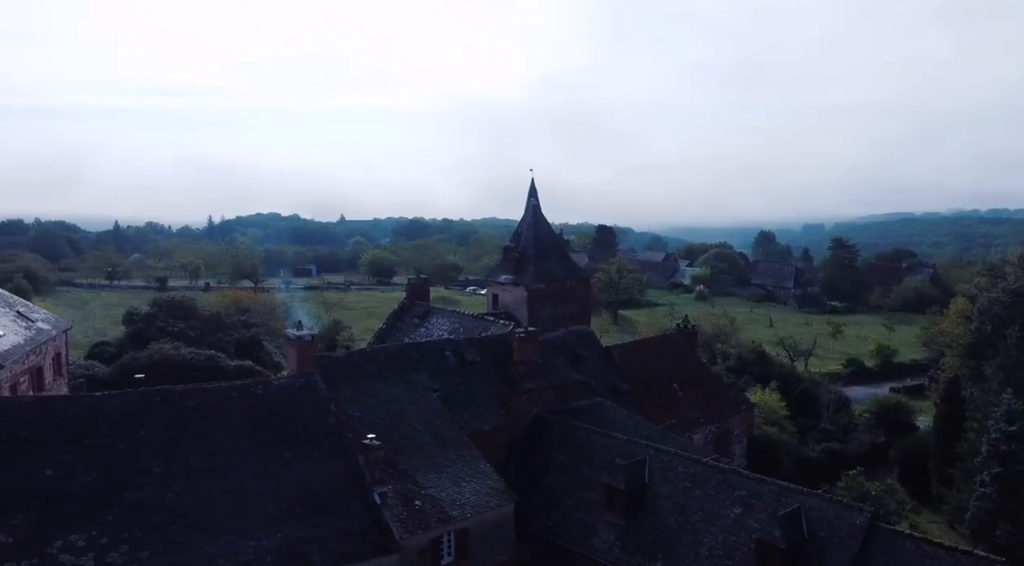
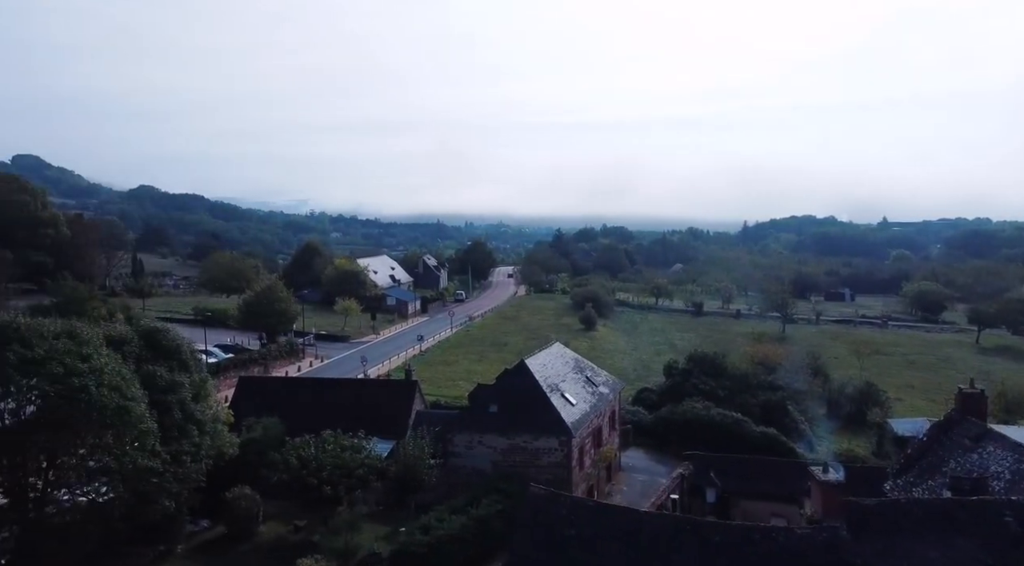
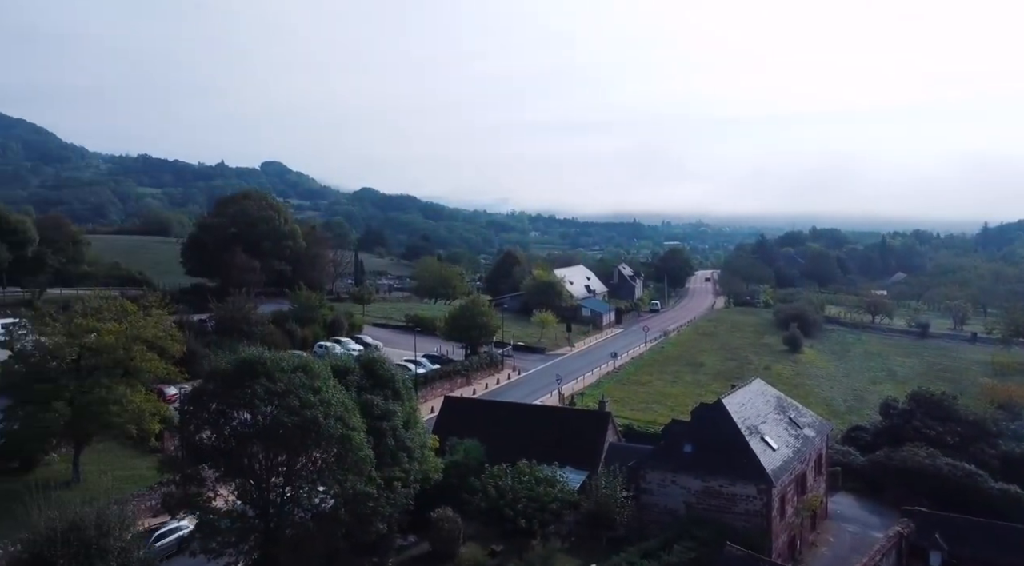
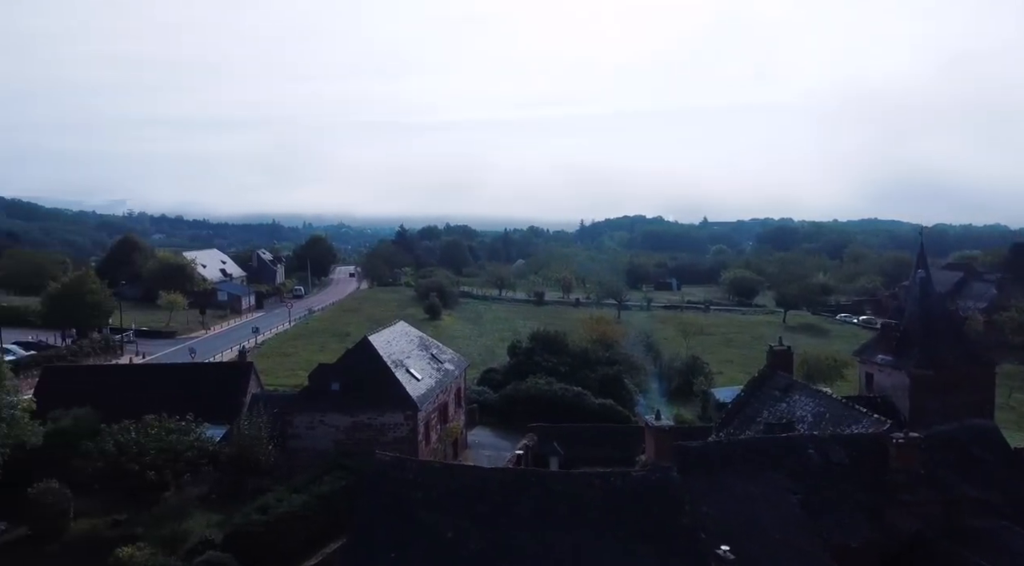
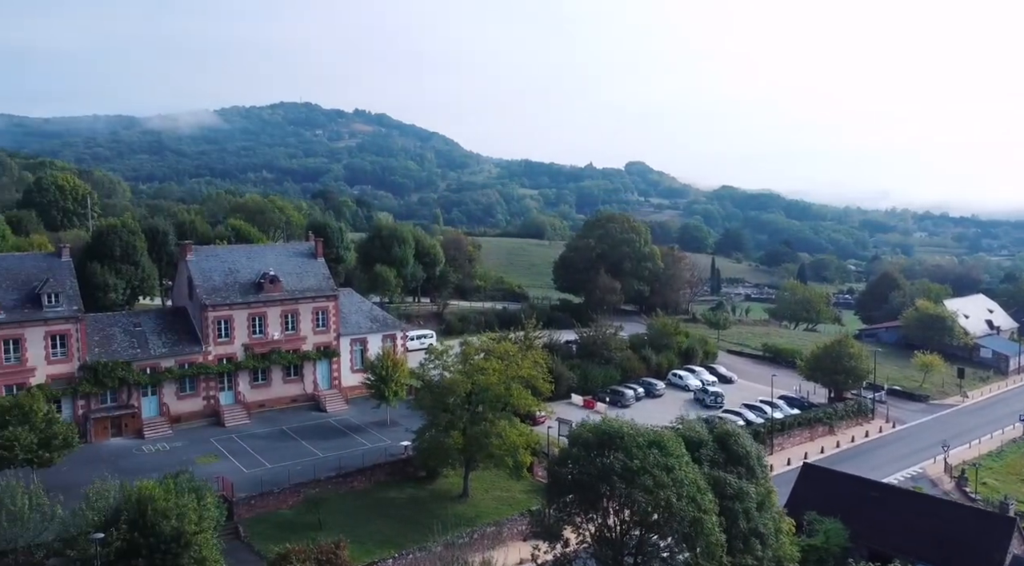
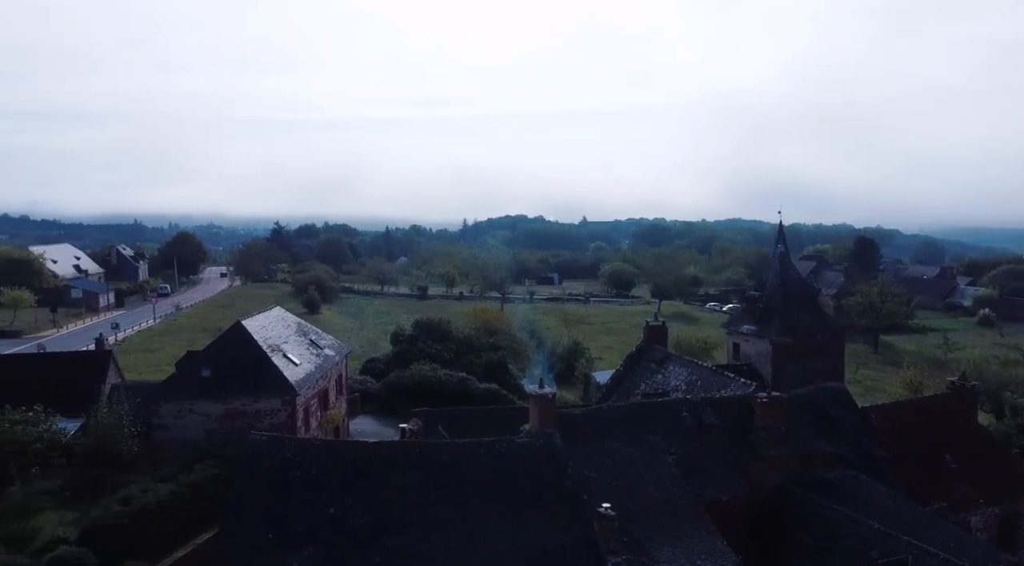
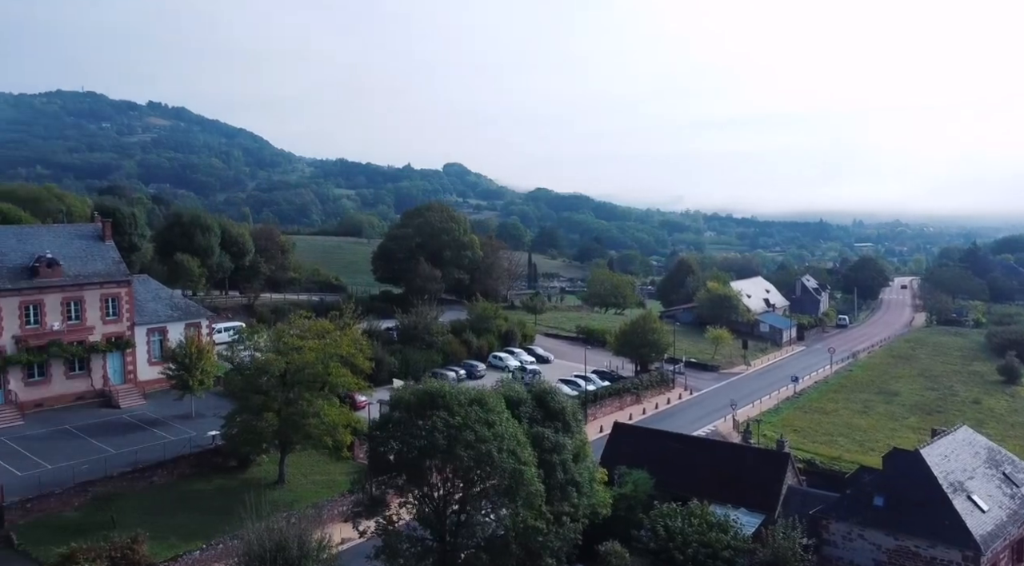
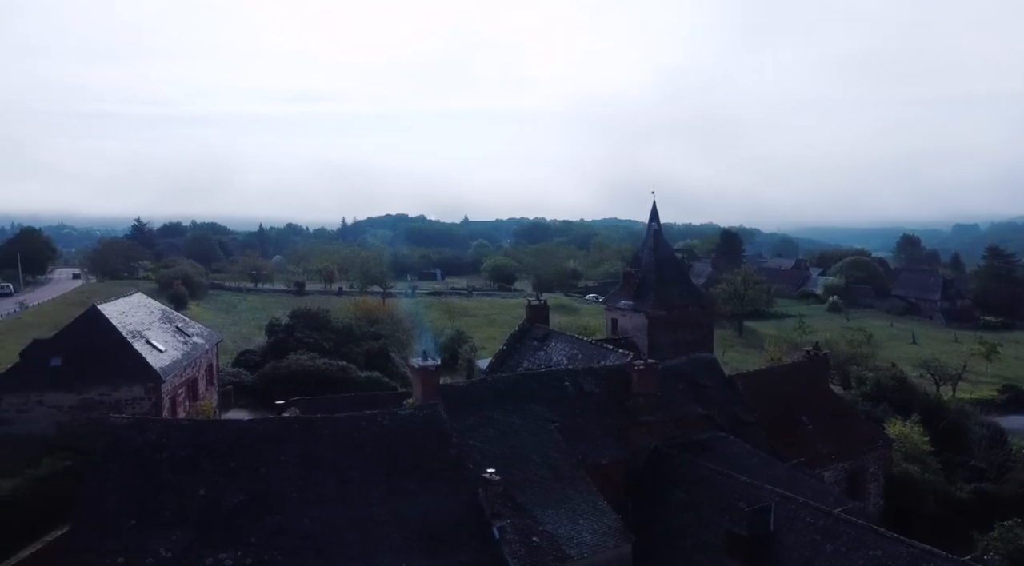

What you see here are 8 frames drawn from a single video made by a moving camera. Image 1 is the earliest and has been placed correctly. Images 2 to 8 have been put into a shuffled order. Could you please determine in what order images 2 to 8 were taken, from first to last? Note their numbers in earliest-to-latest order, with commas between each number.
8, 6, 4, 2, 3, 7, 5
